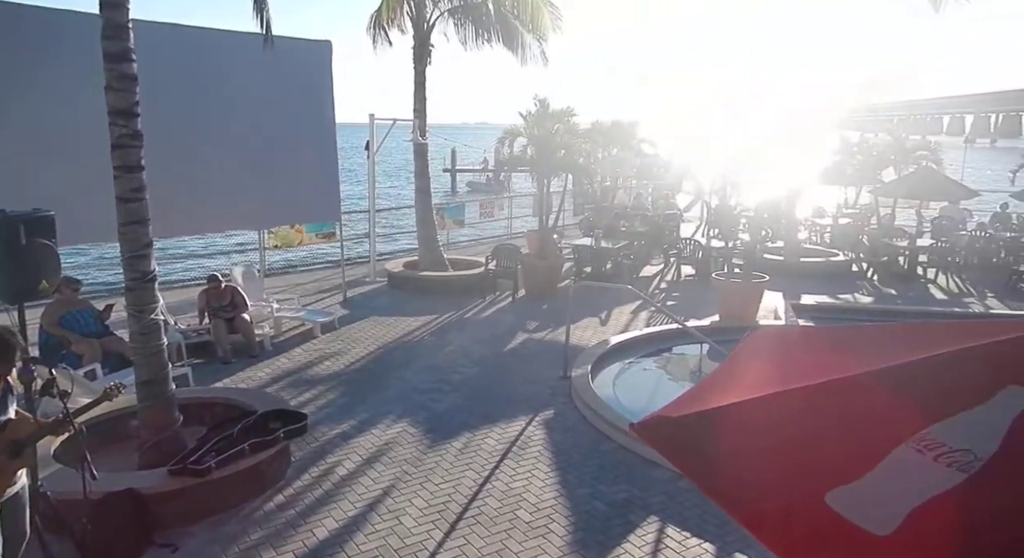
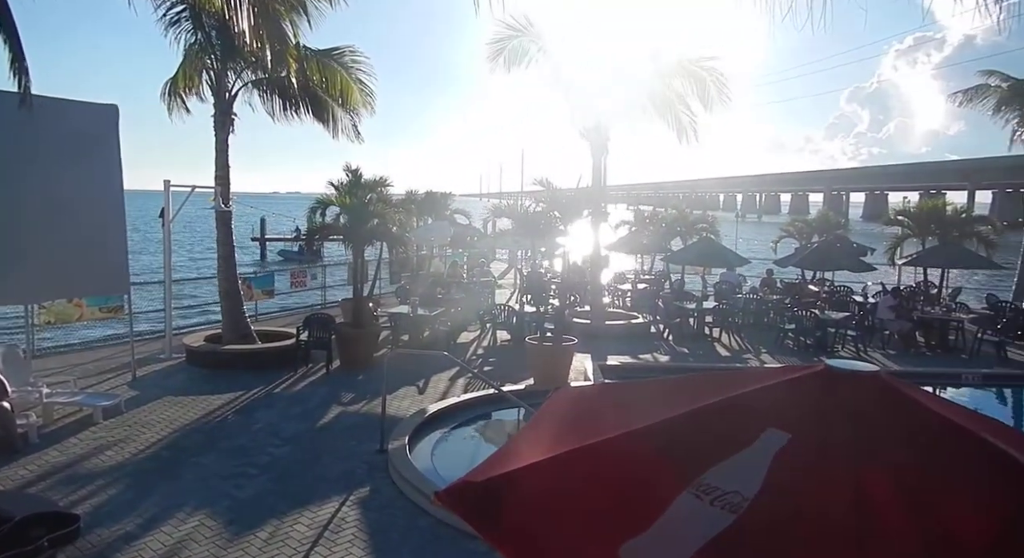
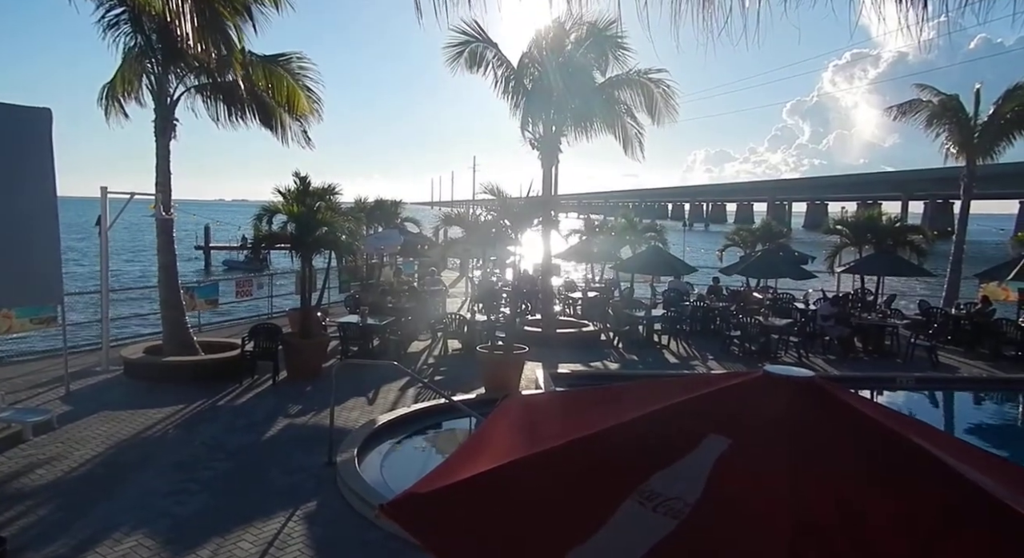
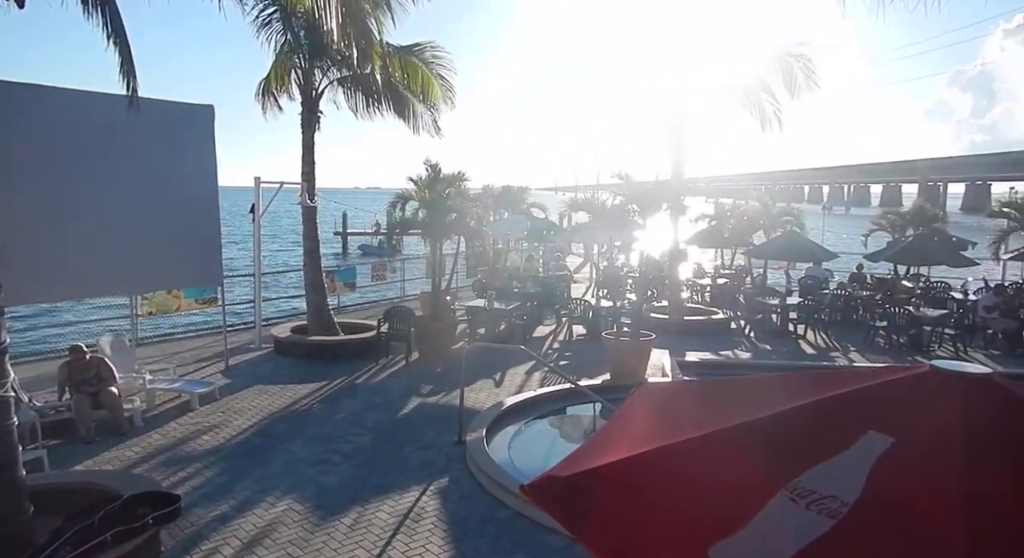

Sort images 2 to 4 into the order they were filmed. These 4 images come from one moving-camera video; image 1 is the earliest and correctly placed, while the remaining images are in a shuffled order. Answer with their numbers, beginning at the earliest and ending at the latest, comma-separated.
4, 2, 3
